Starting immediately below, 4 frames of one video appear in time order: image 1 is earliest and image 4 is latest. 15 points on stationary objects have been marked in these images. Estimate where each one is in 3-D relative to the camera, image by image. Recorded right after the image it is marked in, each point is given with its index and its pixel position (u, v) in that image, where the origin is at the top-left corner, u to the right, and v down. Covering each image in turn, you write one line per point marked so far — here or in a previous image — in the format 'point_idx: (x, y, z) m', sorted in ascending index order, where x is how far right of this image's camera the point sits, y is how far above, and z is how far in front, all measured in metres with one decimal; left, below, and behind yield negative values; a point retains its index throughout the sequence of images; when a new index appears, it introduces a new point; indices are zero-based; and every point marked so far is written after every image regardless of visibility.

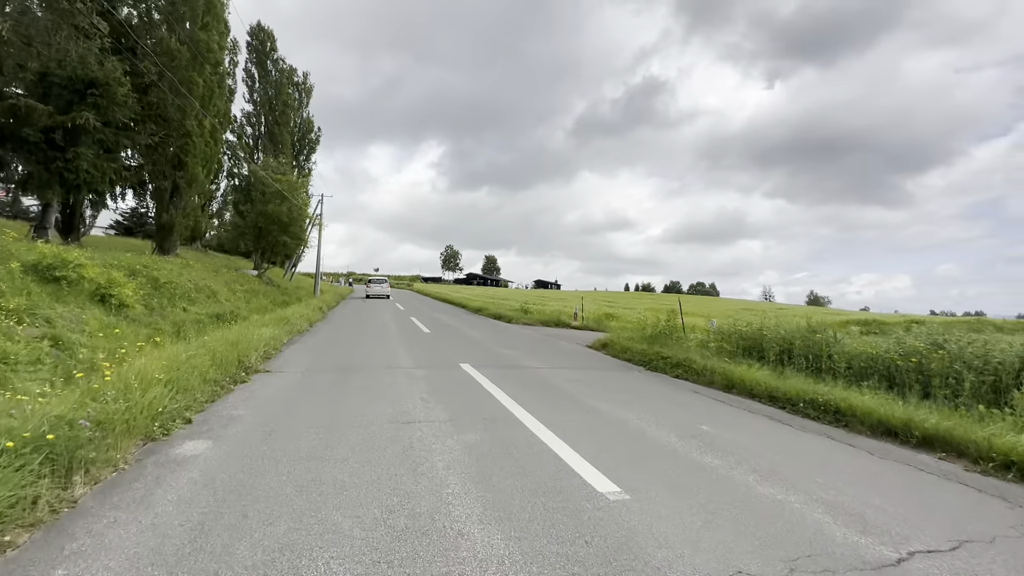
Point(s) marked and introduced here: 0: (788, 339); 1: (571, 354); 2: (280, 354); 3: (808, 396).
0: (+5.5, -1.0, +9.3) m
1: (+1.4, -1.6, +11.2) m
2: (-4.7, -1.3, +9.4) m
3: (+4.3, -1.6, +6.8) m
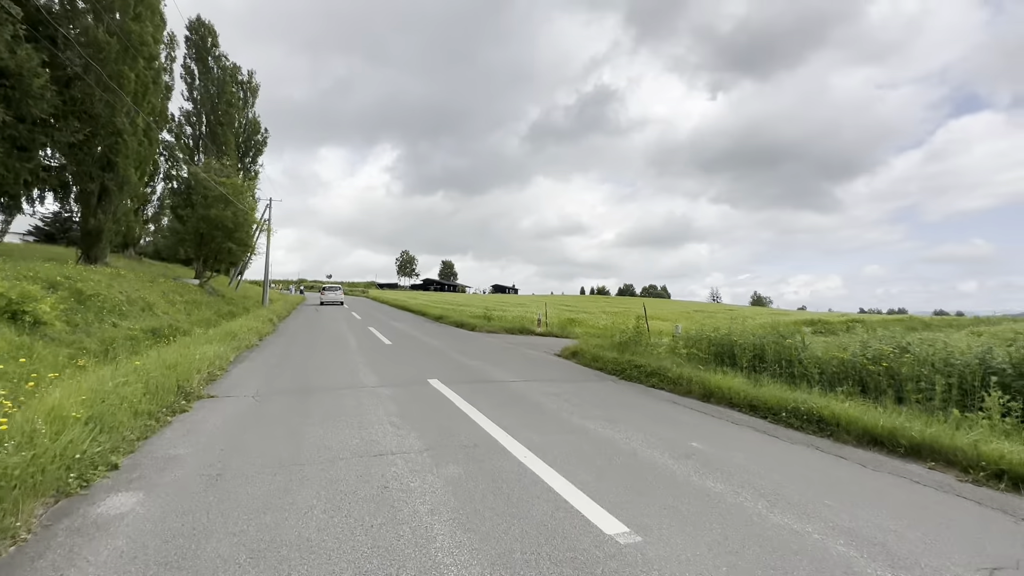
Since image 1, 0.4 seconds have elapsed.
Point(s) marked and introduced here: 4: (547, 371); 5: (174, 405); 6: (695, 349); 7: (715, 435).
0: (+5.0, -1.1, +9.4) m
1: (+0.7, -1.8, +10.9) m
2: (-5.2, -1.6, +8.5) m
3: (+3.9, -1.7, +6.7) m
4: (+0.7, -1.8, +9.8) m
5: (-4.4, -1.5, +6.1) m
6: (+4.1, -1.4, +10.5) m
7: (+2.5, -1.8, +5.7) m
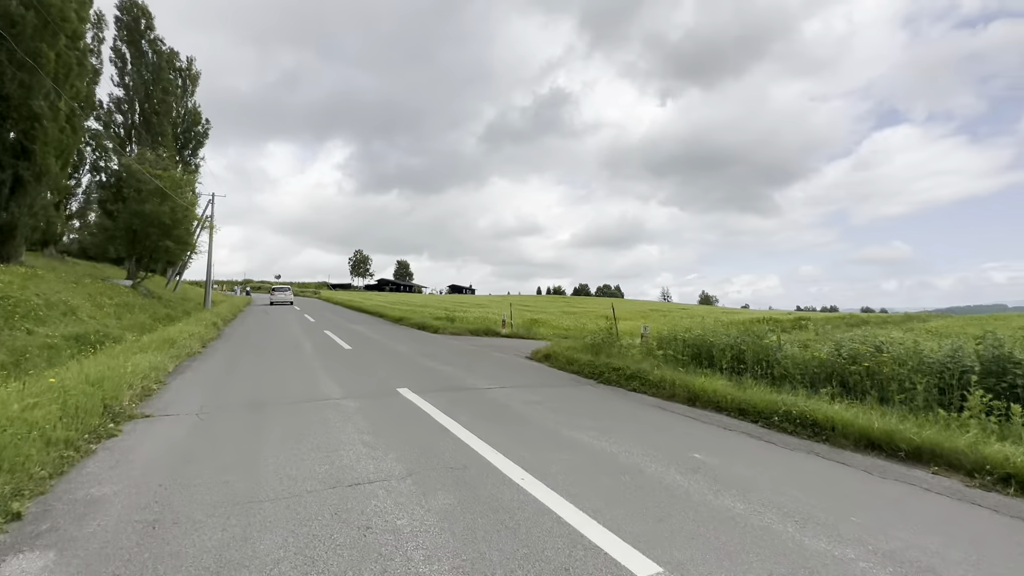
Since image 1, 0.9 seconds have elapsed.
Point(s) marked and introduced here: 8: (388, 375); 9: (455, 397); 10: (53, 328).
0: (+4.5, -1.1, +9.3) m
1: (+0.1, -1.8, +10.4) m
2: (-5.6, -1.6, +7.5) m
3: (+3.7, -1.7, +6.5) m
4: (+0.2, -1.8, +9.3) m
5: (-4.6, -1.6, +5.2) m
6: (+3.5, -1.4, +10.4) m
7: (+2.4, -1.8, +5.4) m
8: (-2.4, -1.7, +9.1) m
9: (-1.0, -1.8, +7.7) m
10: (-12.9, -1.1, +13.1) m
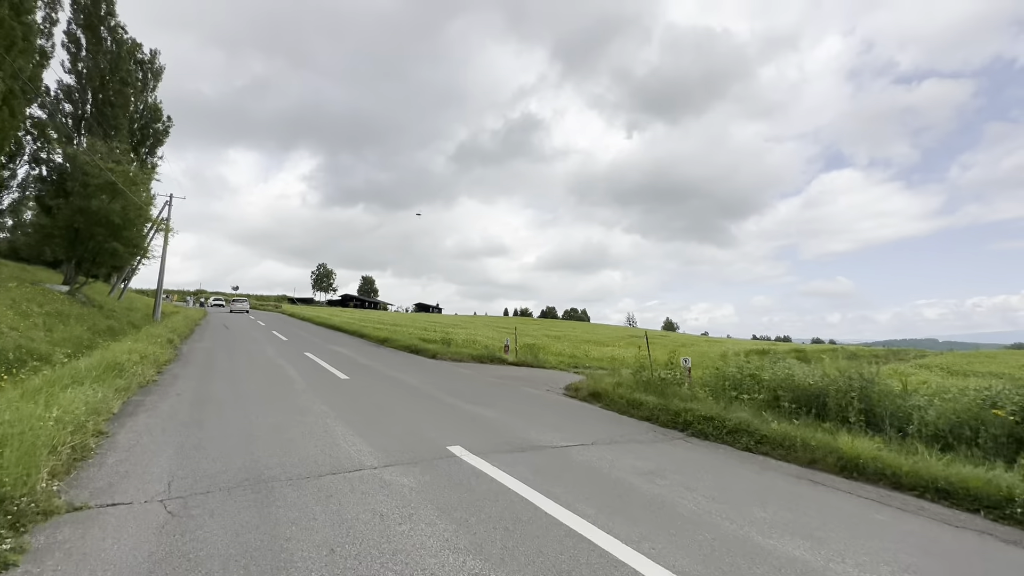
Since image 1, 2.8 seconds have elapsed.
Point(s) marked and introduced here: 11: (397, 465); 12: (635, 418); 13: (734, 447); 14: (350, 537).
0: (+5.5, -1.7, +7.6) m
1: (+1.0, -2.2, +8.3) m
2: (-4.3, -1.7, +5.0) m
3: (+5.0, -2.1, +4.7) m
4: (+1.3, -2.1, +7.3) m
5: (-3.2, -1.6, +2.8) m
6: (+4.5, -1.9, +8.6) m
7: (+3.7, -2.1, +3.6) m
8: (-1.3, -2.0, +6.9) m
9: (+0.2, -2.1, +5.6) m
10: (-12.1, -1.2, +10.1) m
11: (-1.2, -1.9, +5.0) m
12: (+2.2, -2.3, +8.3) m
13: (+3.2, -2.3, +6.7) m
14: (-1.2, -1.8, +3.4) m
